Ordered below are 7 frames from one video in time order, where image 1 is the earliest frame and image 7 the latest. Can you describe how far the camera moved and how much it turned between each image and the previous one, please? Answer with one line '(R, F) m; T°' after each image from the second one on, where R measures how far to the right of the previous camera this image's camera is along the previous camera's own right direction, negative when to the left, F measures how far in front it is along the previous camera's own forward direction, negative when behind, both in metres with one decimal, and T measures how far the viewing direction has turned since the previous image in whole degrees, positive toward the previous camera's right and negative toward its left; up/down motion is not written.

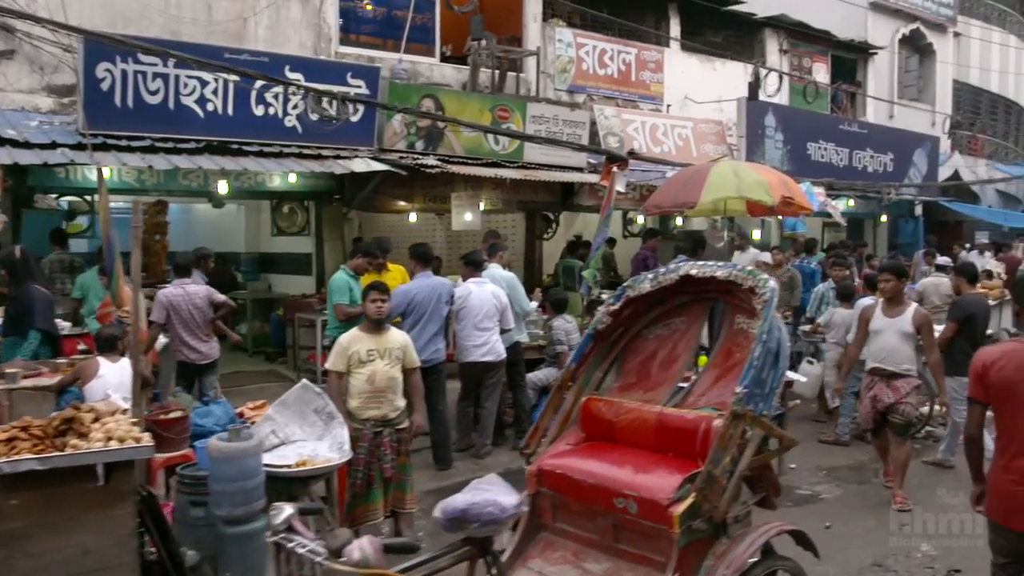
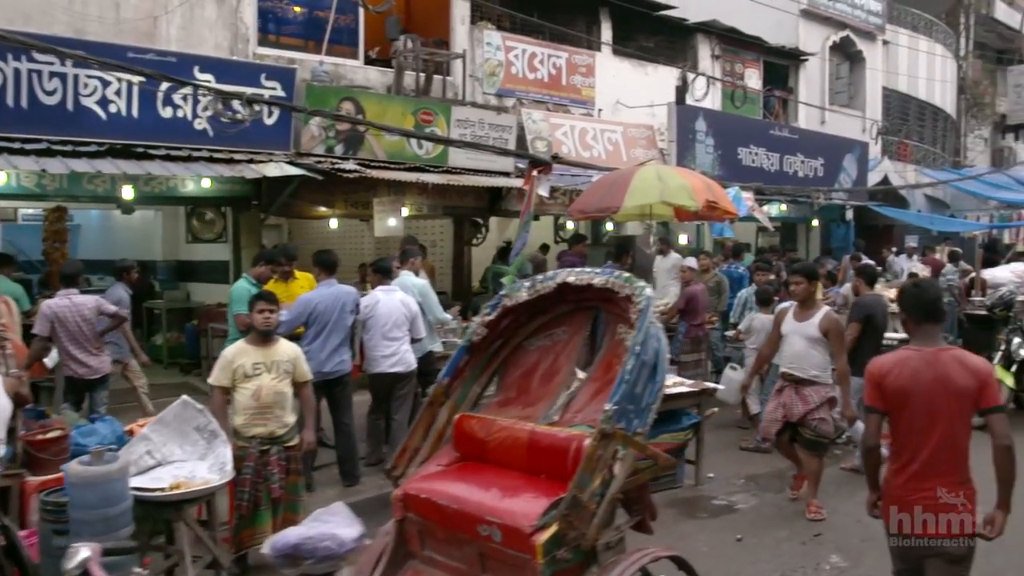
(+0.3, +0.2) m; +3°
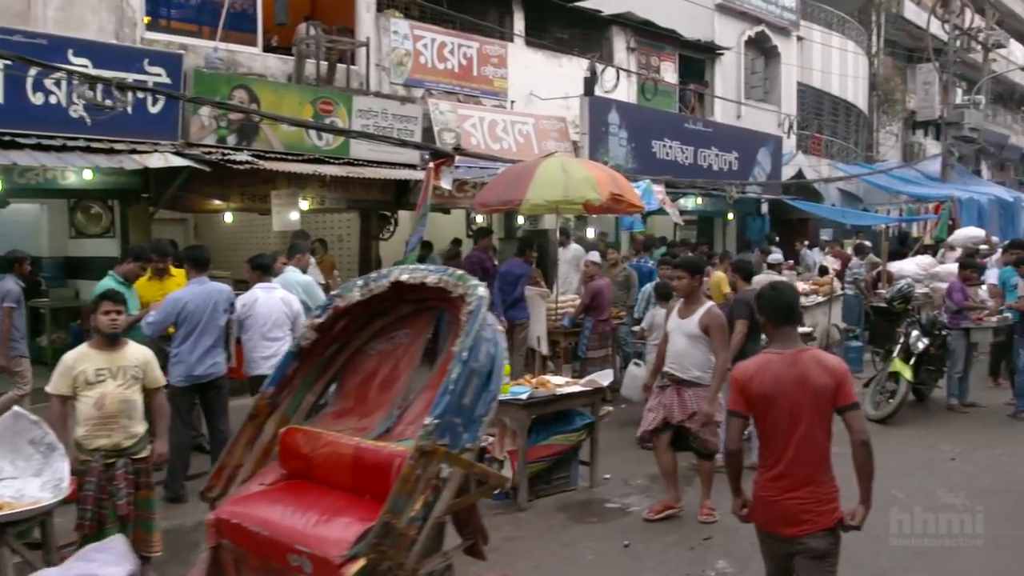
(+0.3, +0.3) m; +4°
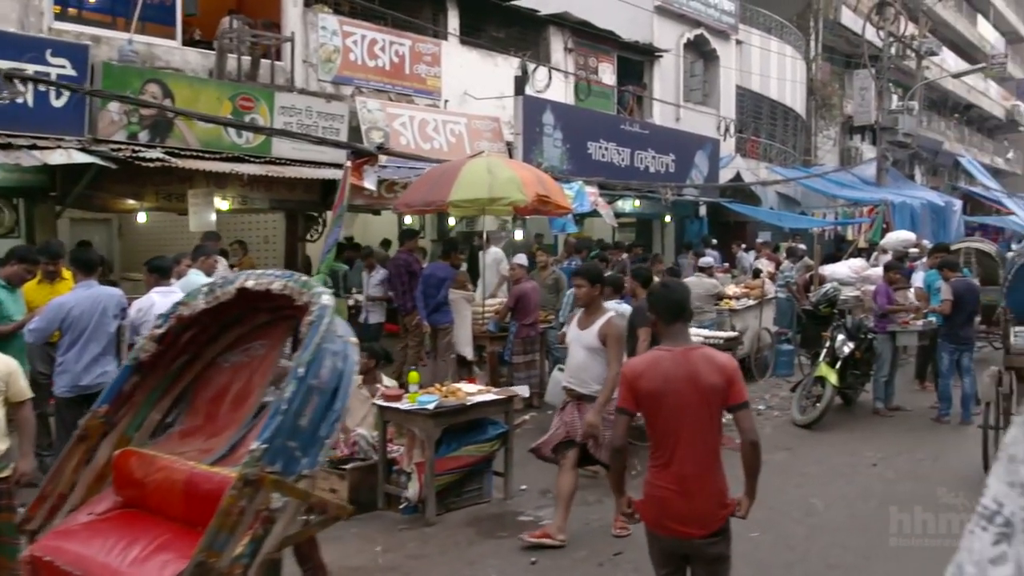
(+0.3, +0.2) m; +3°
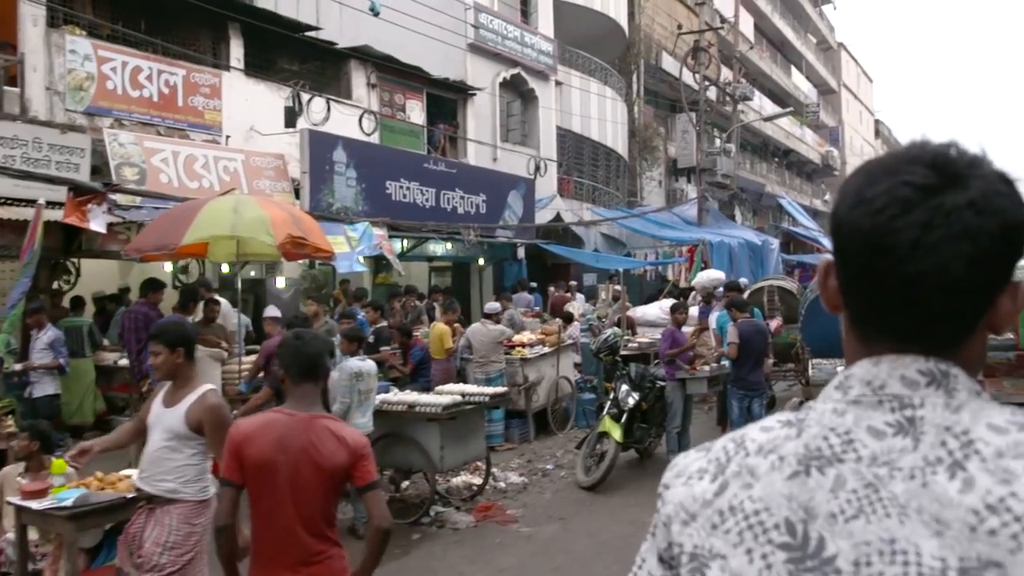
(+0.9, +0.9) m; +9°
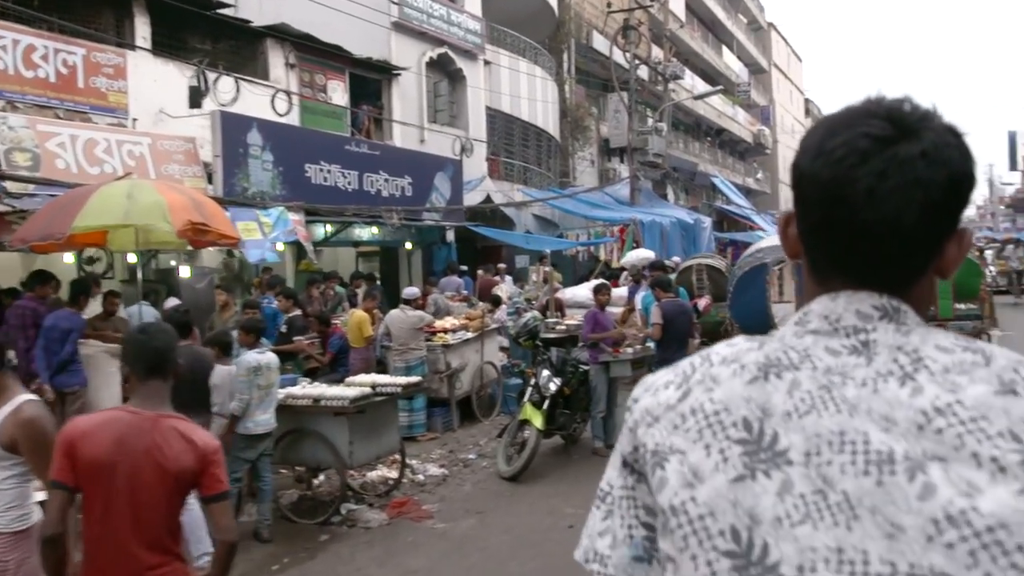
(+0.2, +0.3) m; +4°
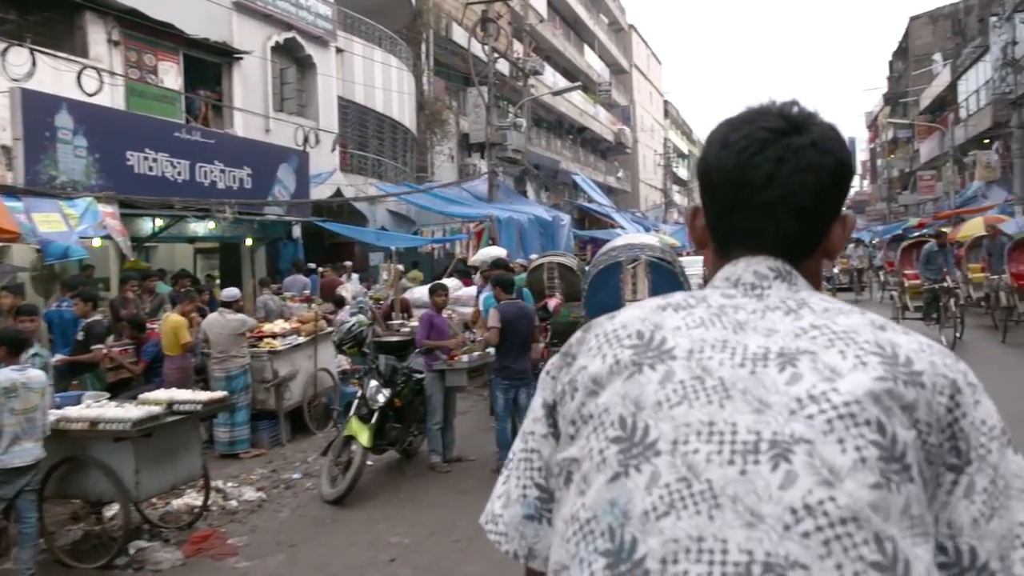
(+0.3, +0.6) m; +8°
